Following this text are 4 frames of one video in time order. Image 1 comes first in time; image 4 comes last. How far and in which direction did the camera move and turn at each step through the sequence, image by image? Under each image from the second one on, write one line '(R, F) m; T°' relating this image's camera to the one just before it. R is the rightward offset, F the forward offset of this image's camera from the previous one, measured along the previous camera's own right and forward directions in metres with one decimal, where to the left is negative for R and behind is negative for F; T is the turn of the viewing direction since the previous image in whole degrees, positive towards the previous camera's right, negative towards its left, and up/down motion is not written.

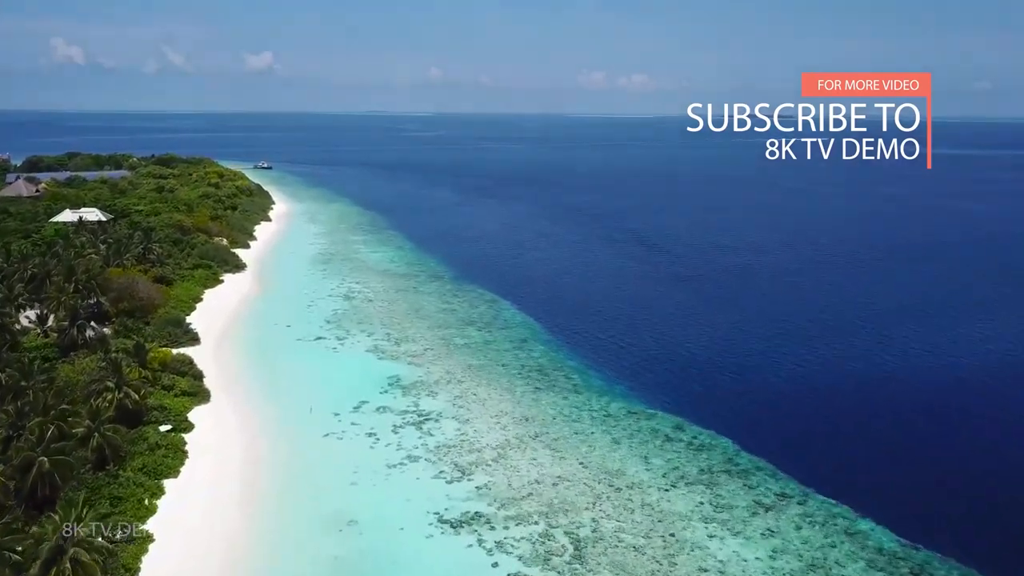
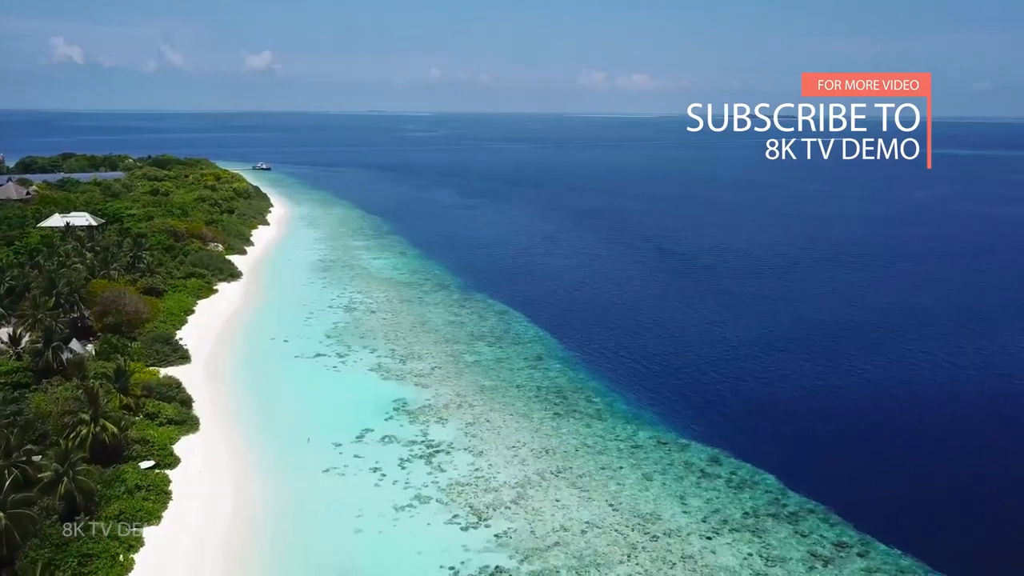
(-0.7, +2.6) m; 0°
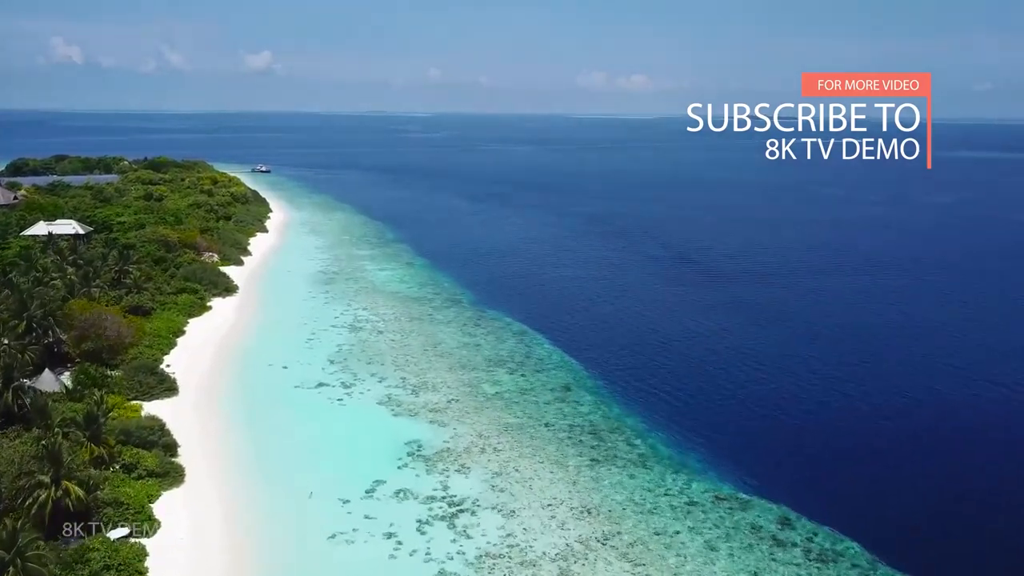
(-1.1, +3.6) m; 0°
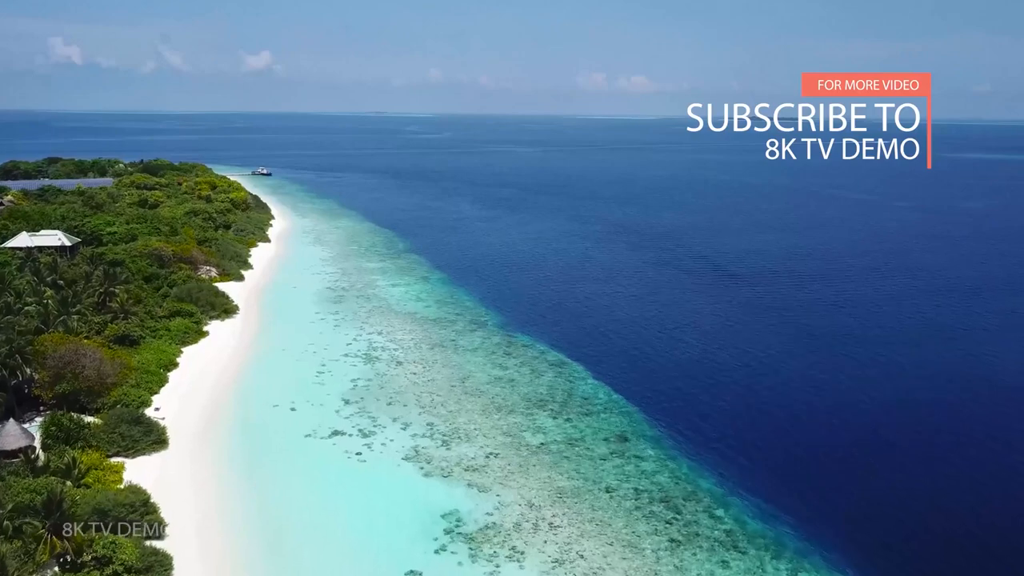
(-1.8, +4.6) m; 0°
